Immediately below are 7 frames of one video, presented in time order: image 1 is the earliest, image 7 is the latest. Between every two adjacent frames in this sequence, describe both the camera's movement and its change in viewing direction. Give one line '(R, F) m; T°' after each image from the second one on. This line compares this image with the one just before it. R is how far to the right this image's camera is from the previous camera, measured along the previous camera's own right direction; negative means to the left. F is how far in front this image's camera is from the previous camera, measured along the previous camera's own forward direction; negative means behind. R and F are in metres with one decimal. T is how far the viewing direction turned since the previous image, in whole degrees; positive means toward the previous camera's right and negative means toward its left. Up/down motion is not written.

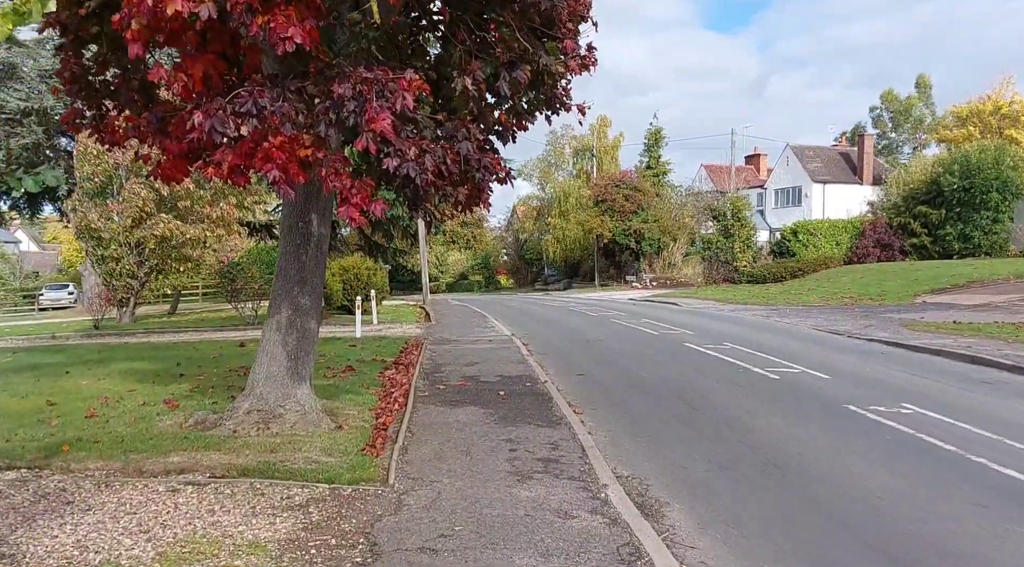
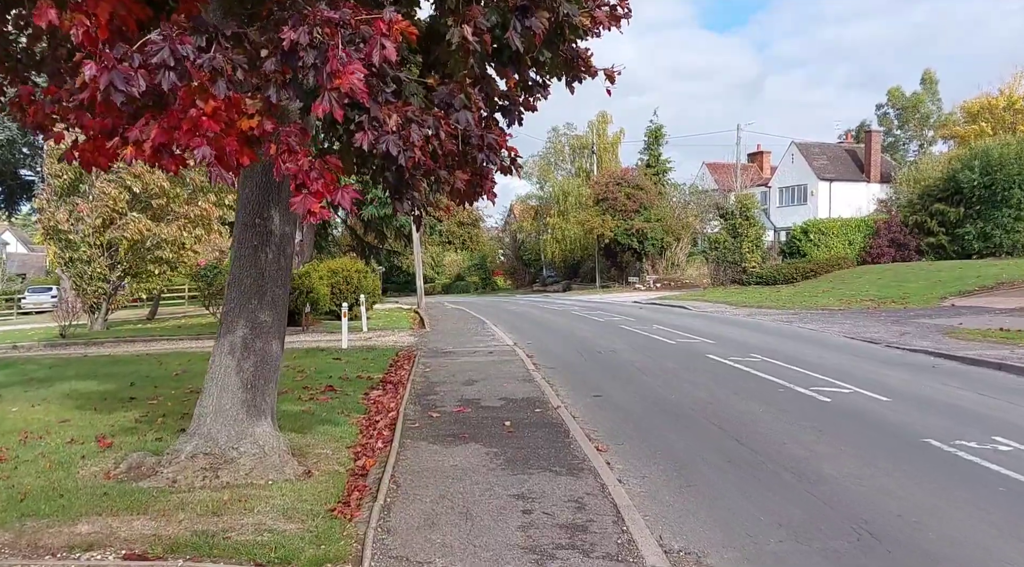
(-0.1, +1.6) m; 0°
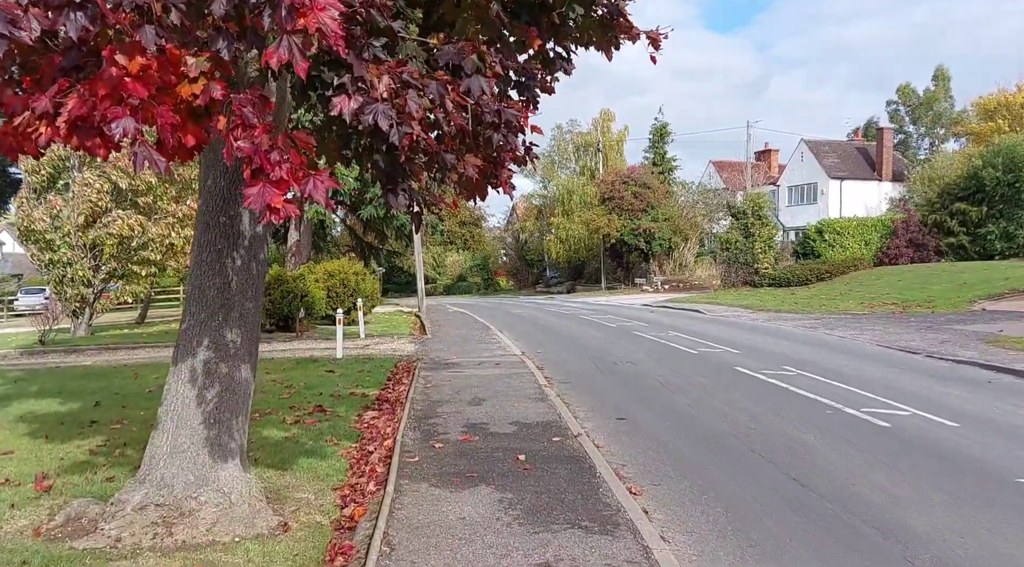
(-0.1, +1.2) m; 0°
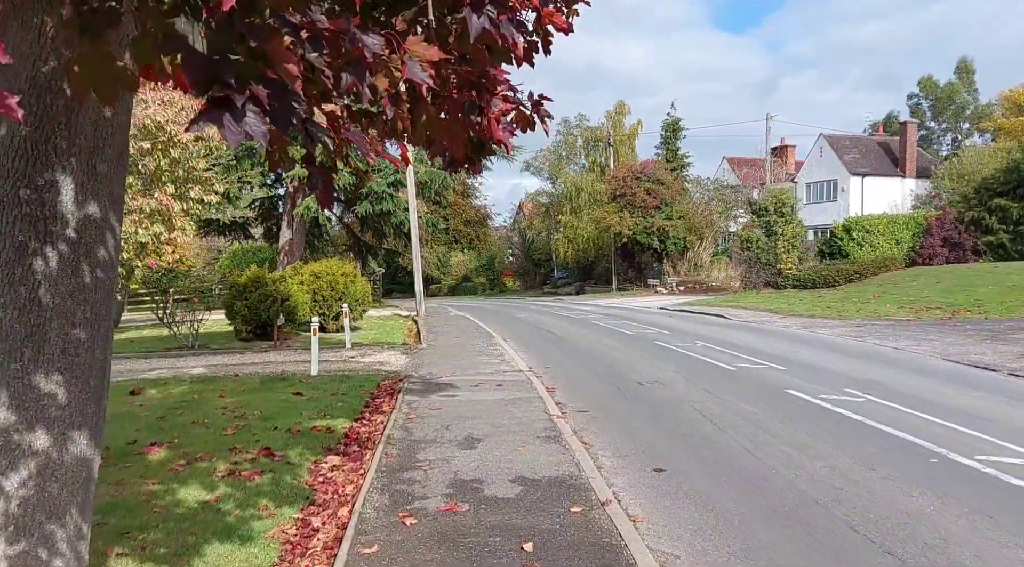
(0.0, +2.2) m; 0°
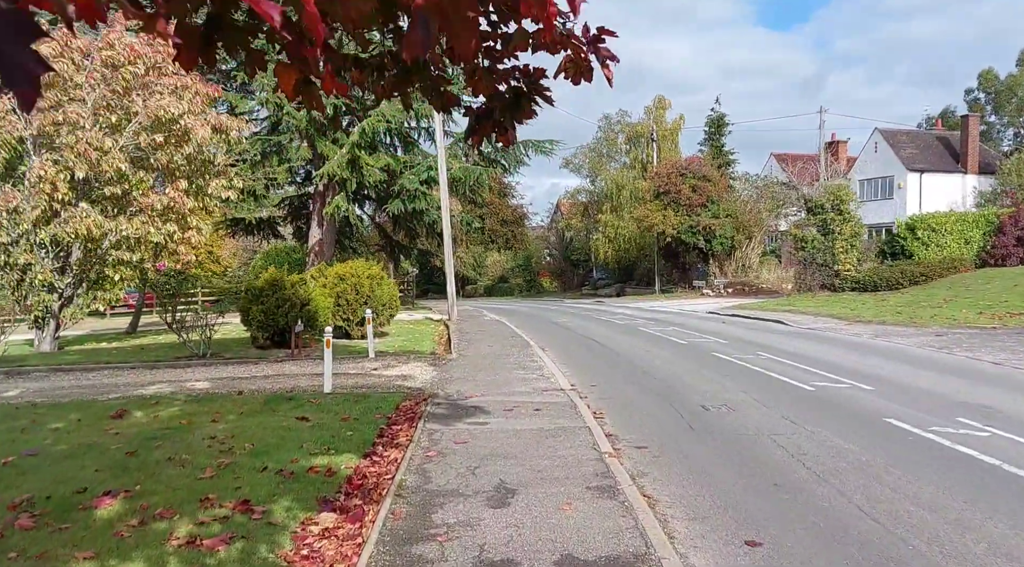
(0.0, +1.7) m; -3°
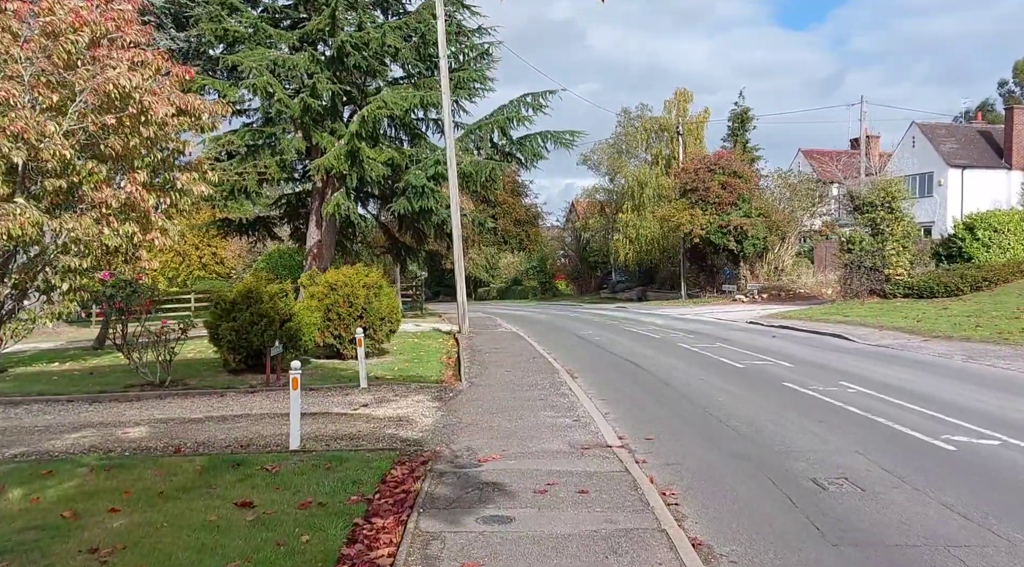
(-0.2, +2.8) m; -1°
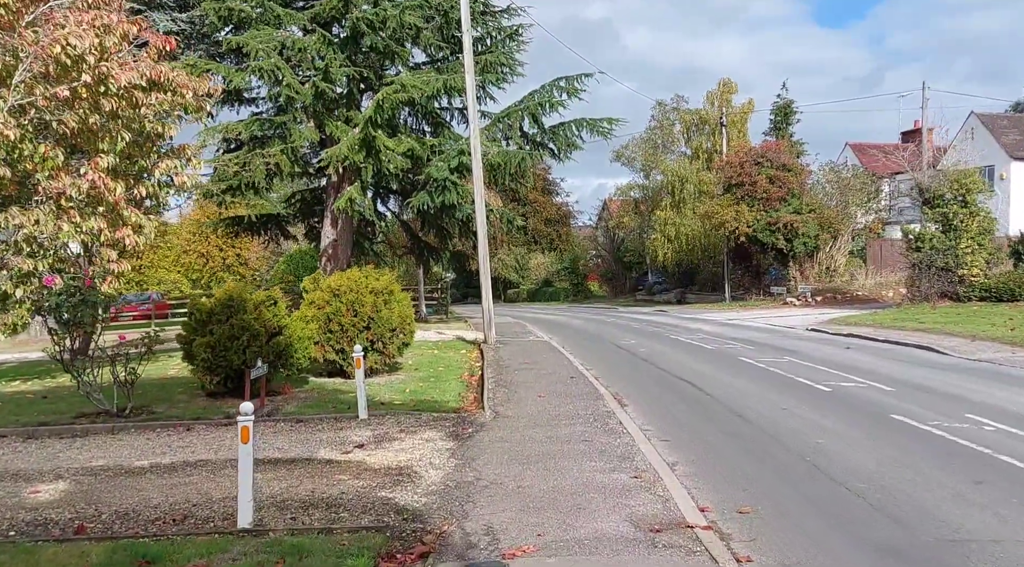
(-0.1, +2.5) m; -2°
